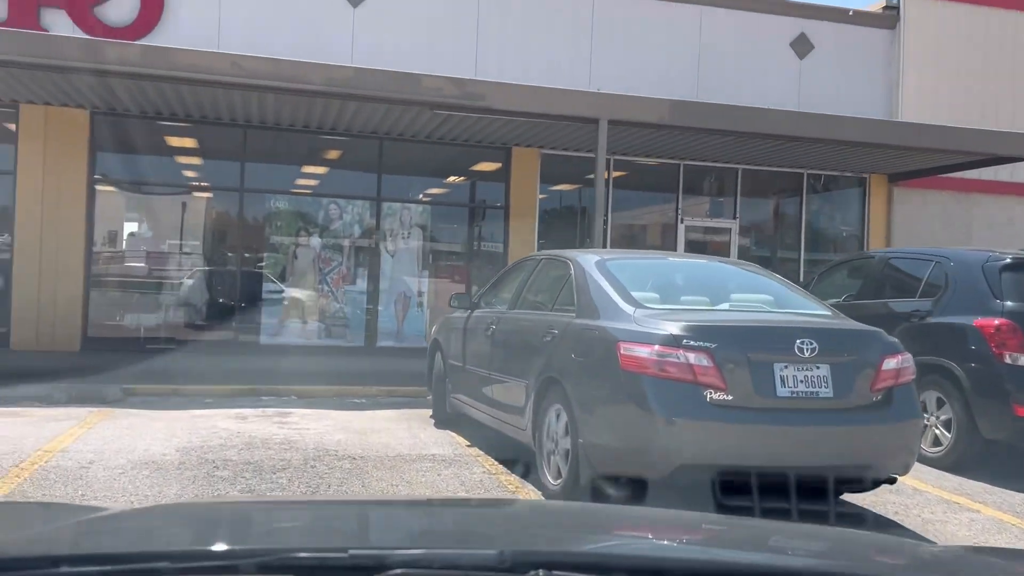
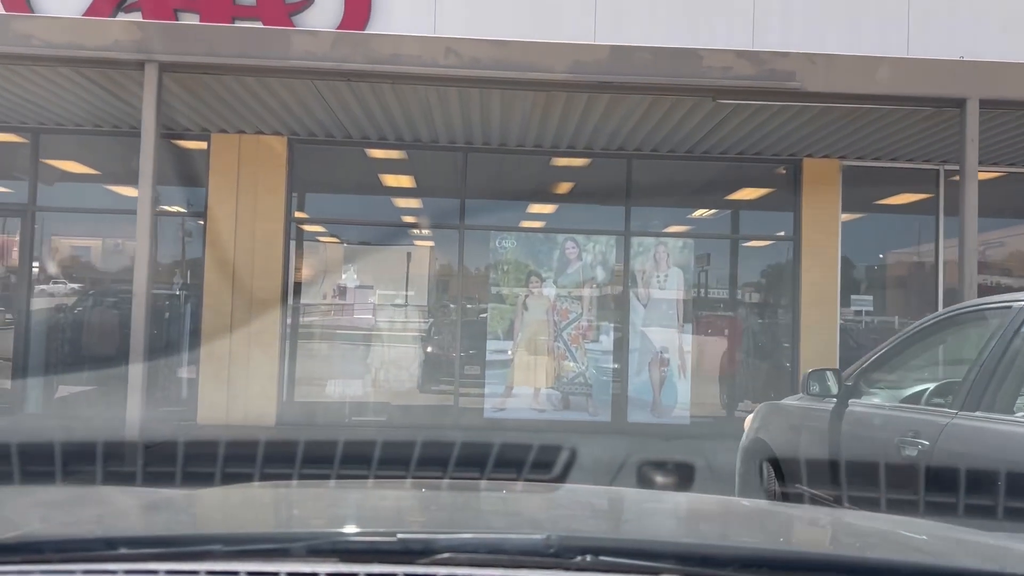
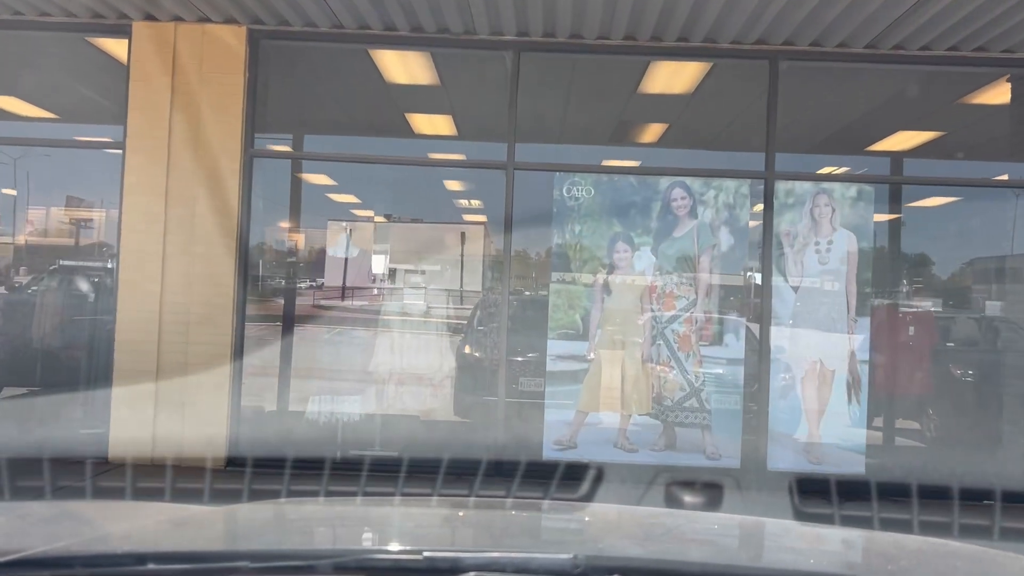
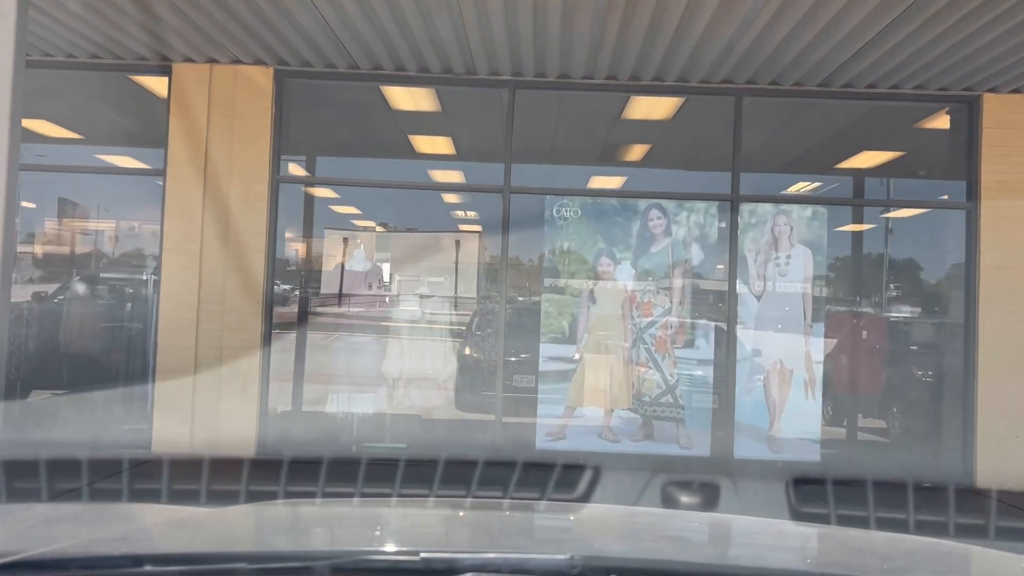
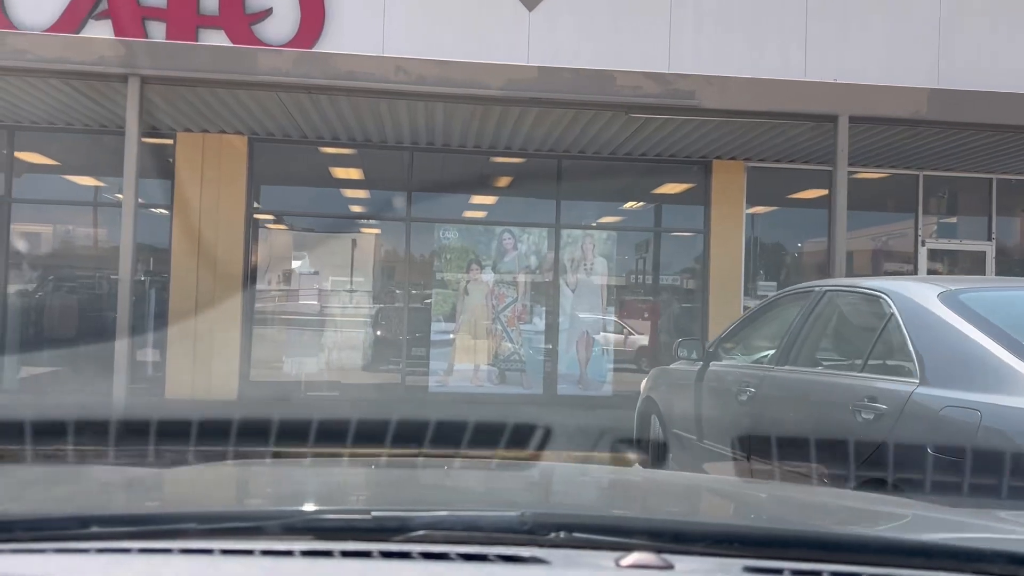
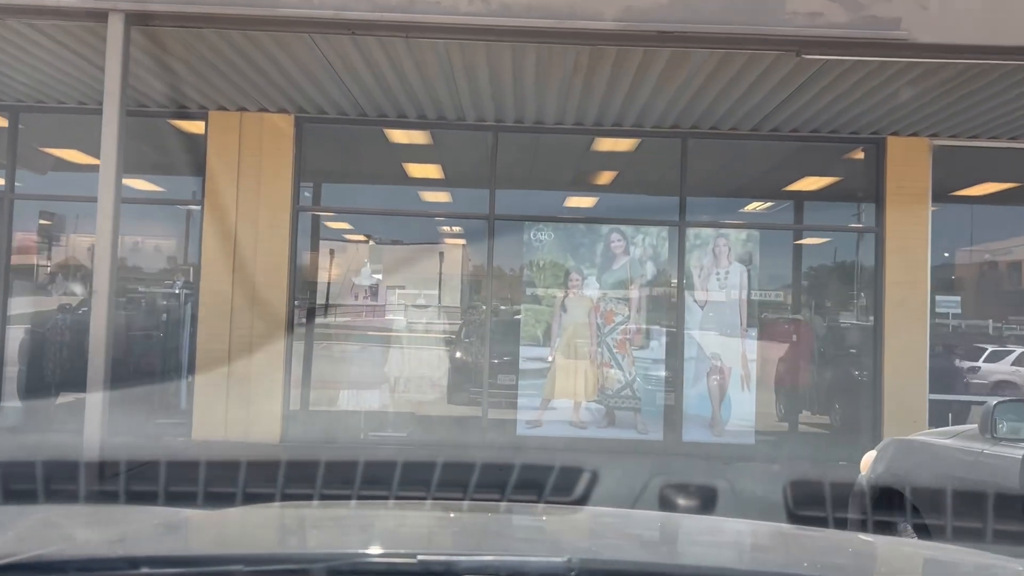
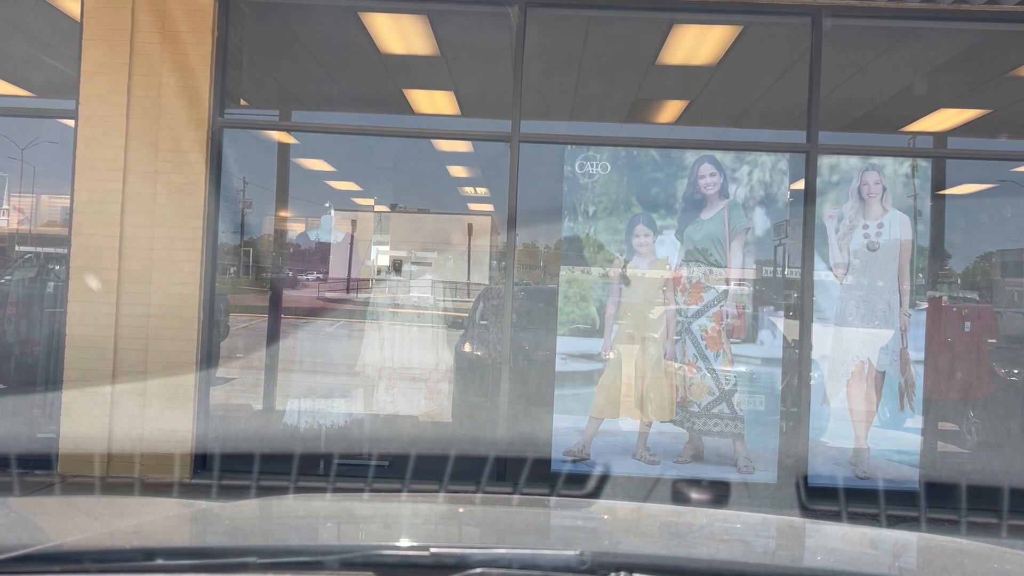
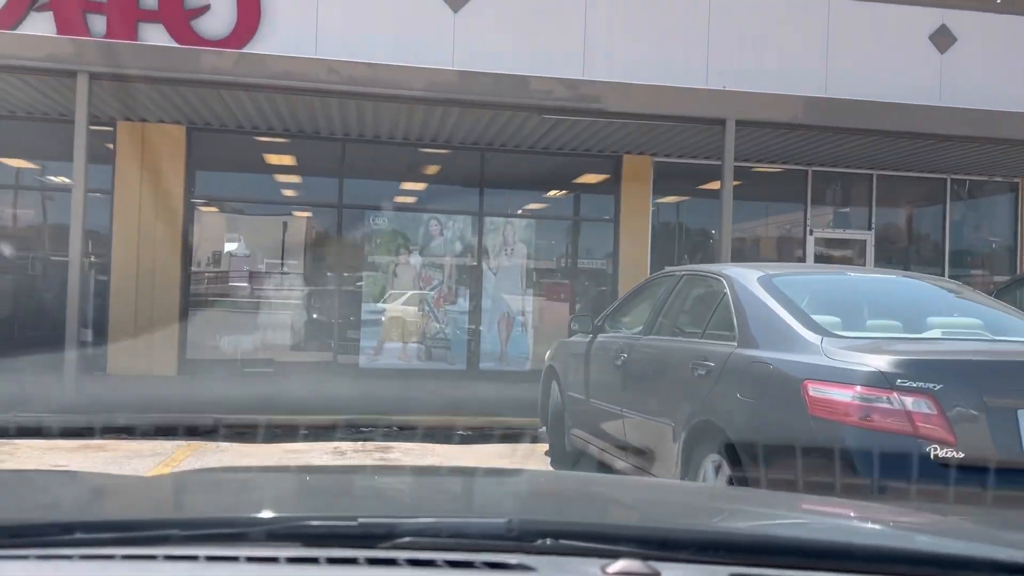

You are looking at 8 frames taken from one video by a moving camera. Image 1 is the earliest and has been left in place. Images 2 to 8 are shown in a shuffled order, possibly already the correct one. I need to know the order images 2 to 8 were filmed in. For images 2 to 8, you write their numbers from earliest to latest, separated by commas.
8, 5, 2, 6, 4, 3, 7
